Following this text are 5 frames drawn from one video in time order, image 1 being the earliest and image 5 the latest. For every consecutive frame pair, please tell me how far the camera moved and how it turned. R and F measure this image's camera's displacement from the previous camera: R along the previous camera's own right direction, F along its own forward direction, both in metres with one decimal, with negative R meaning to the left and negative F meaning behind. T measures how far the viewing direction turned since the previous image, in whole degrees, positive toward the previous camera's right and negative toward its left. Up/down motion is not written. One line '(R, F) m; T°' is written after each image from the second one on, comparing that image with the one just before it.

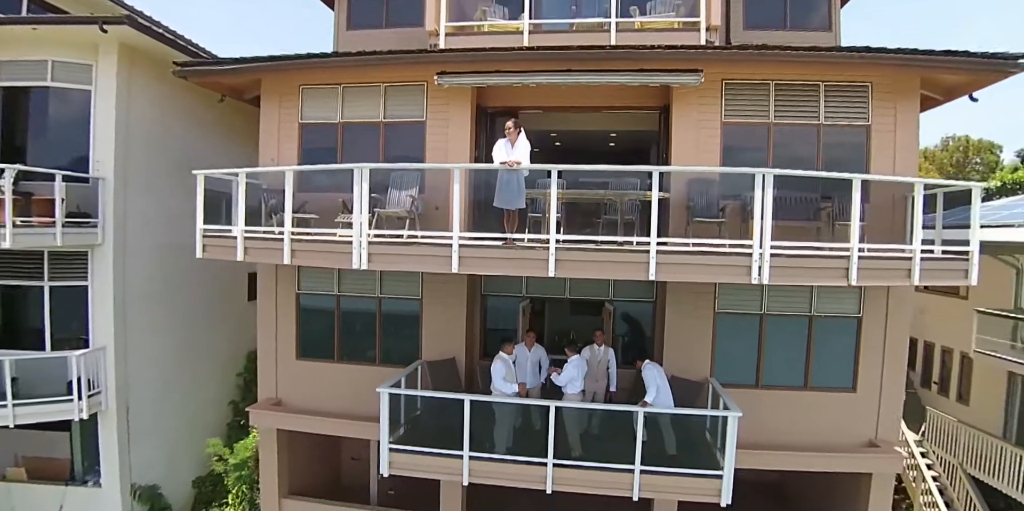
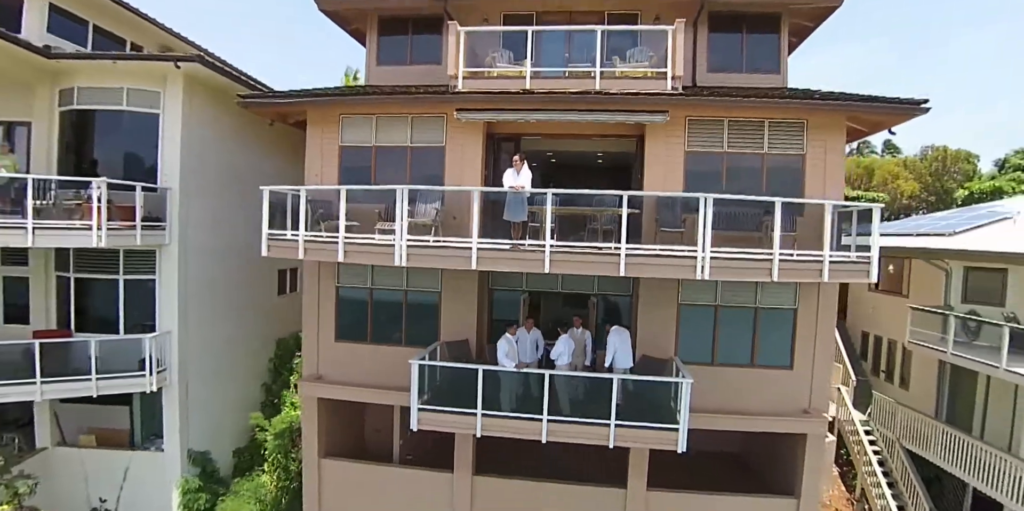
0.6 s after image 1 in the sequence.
(-0.1, -1.6) m; 0°
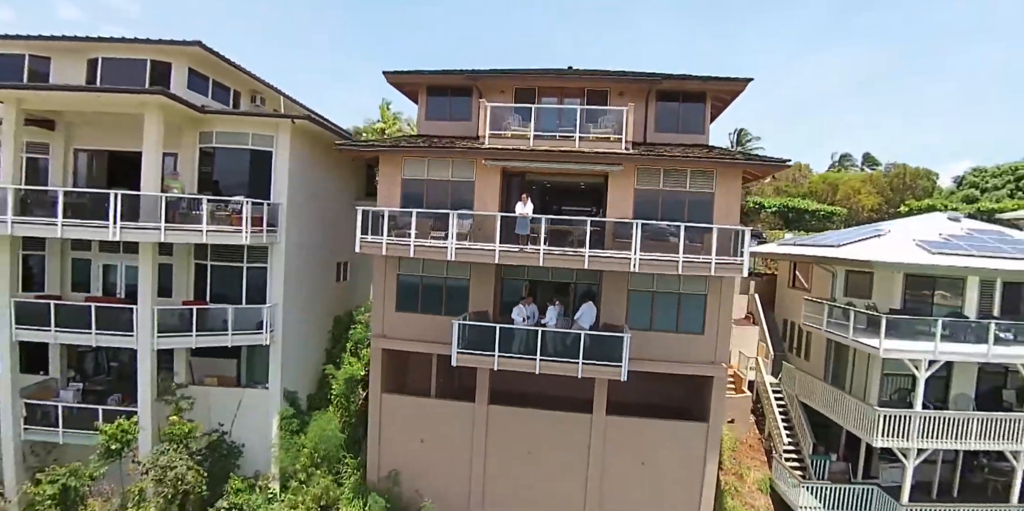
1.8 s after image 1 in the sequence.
(-0.2, -4.4) m; 0°
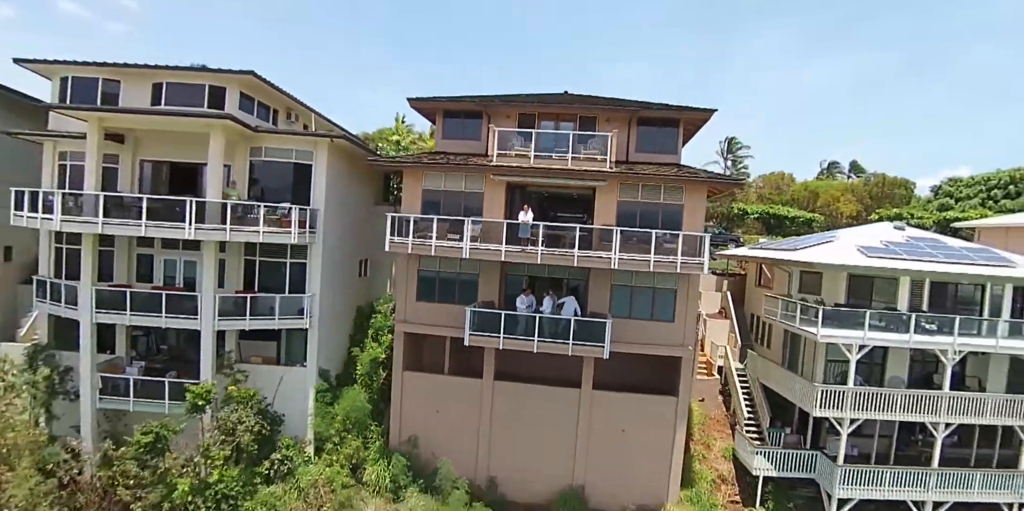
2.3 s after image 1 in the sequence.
(-0.2, -2.7) m; 0°
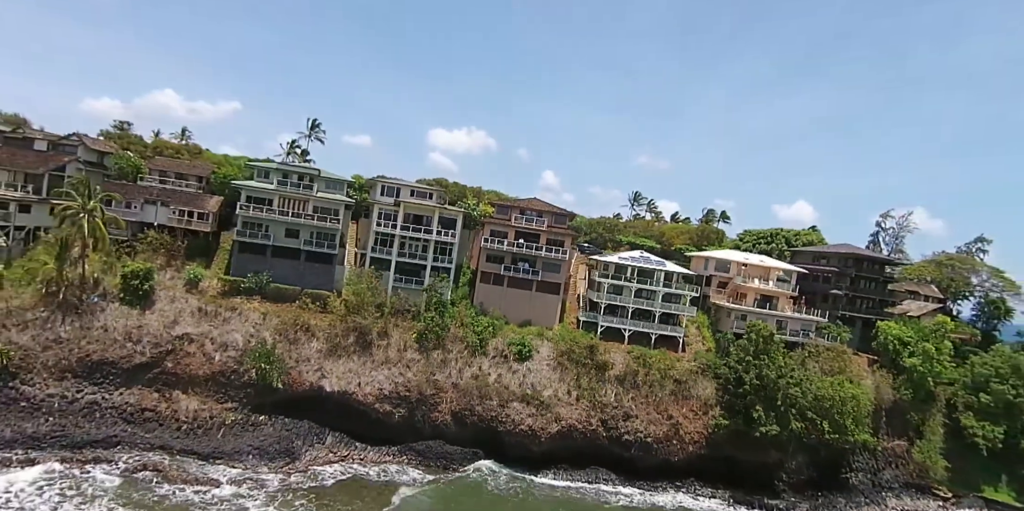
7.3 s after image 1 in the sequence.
(-4.3, -42.2) m; +4°
